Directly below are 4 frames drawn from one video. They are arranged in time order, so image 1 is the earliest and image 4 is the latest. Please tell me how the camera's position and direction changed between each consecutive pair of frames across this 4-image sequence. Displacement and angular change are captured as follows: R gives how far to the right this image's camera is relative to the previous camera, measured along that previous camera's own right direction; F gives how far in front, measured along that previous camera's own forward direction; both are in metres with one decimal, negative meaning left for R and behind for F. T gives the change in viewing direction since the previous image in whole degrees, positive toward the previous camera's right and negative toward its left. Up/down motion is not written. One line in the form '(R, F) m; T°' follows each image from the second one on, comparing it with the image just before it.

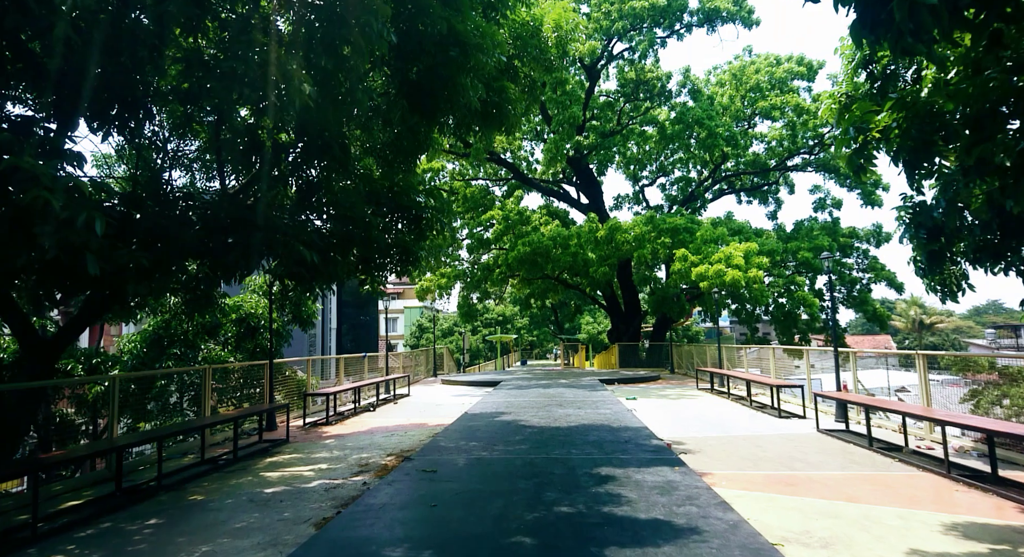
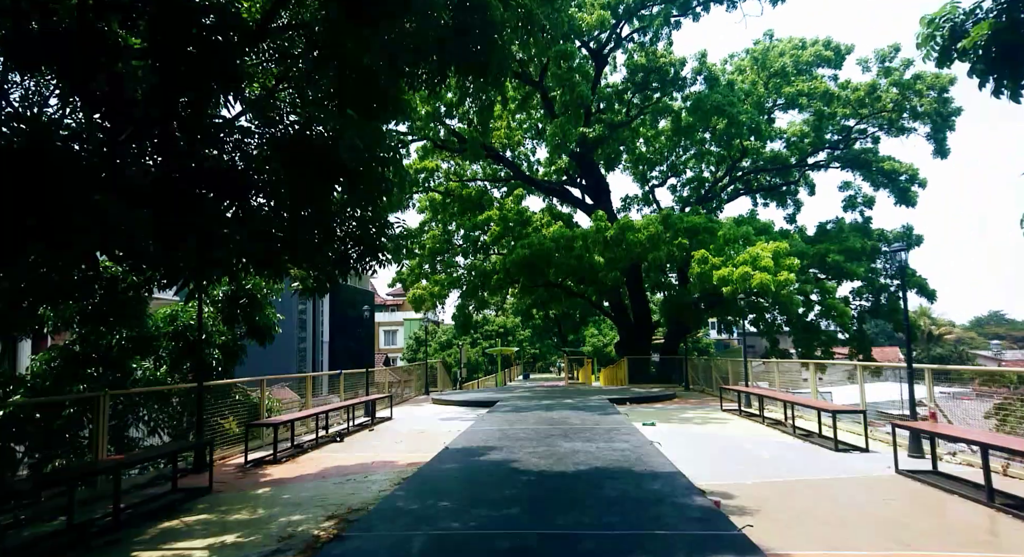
(+0.1, +2.0) m; 0°
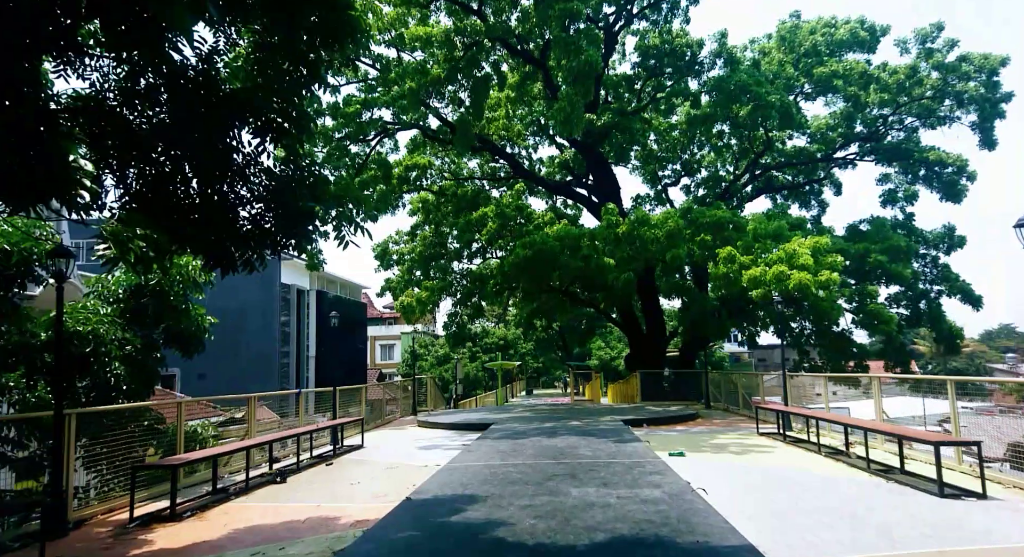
(+0.1, +2.0) m; 0°
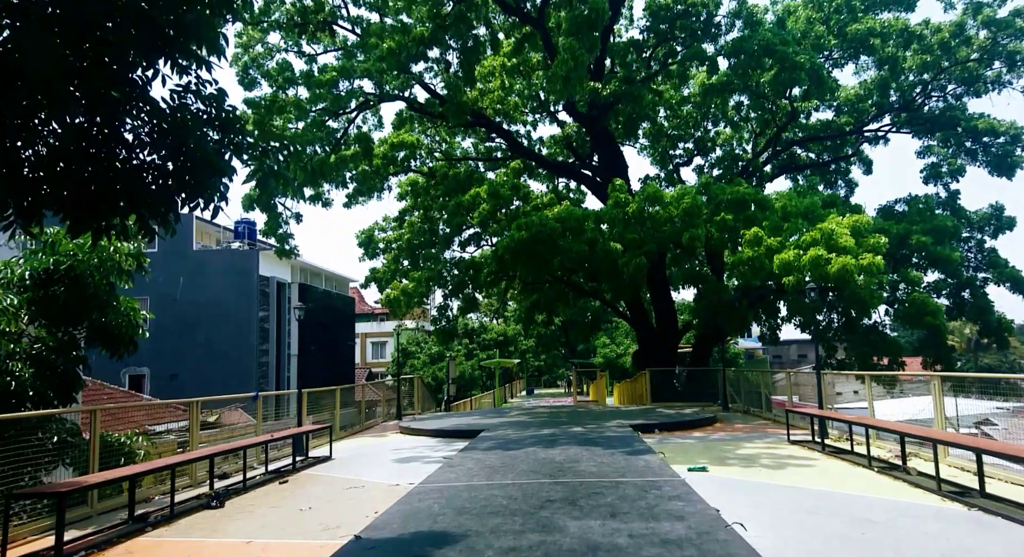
(+0.2, +1.8) m; 0°
